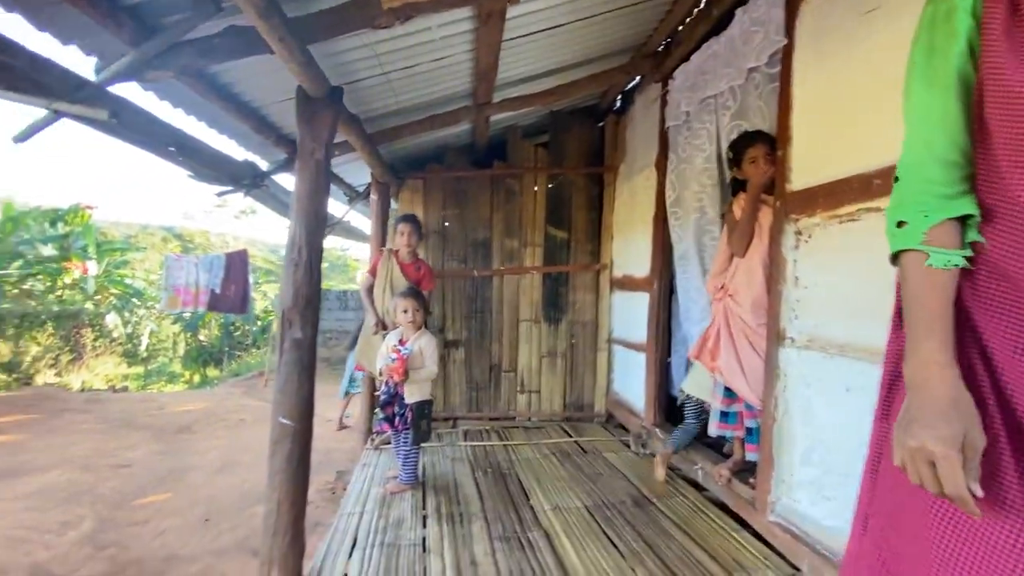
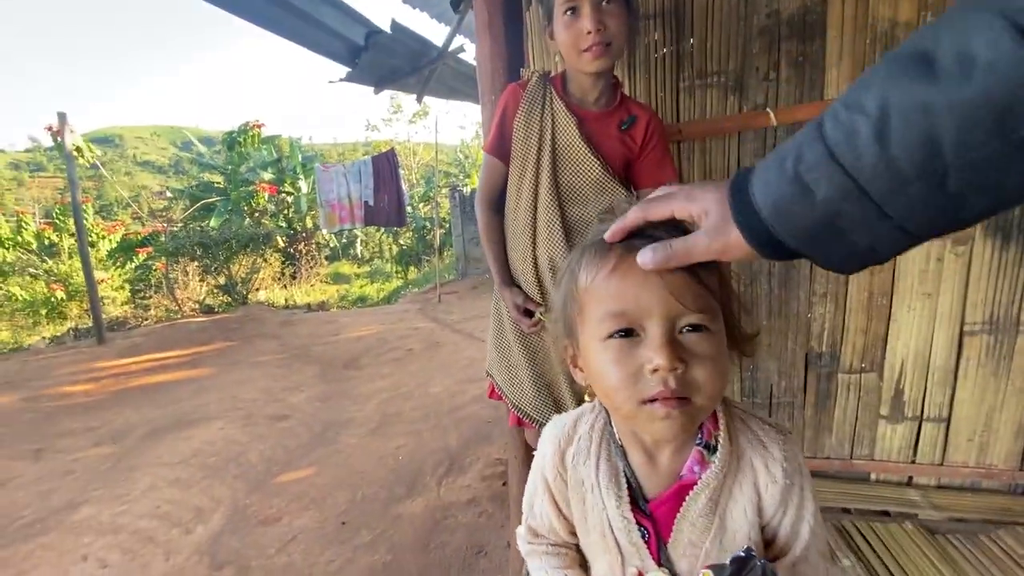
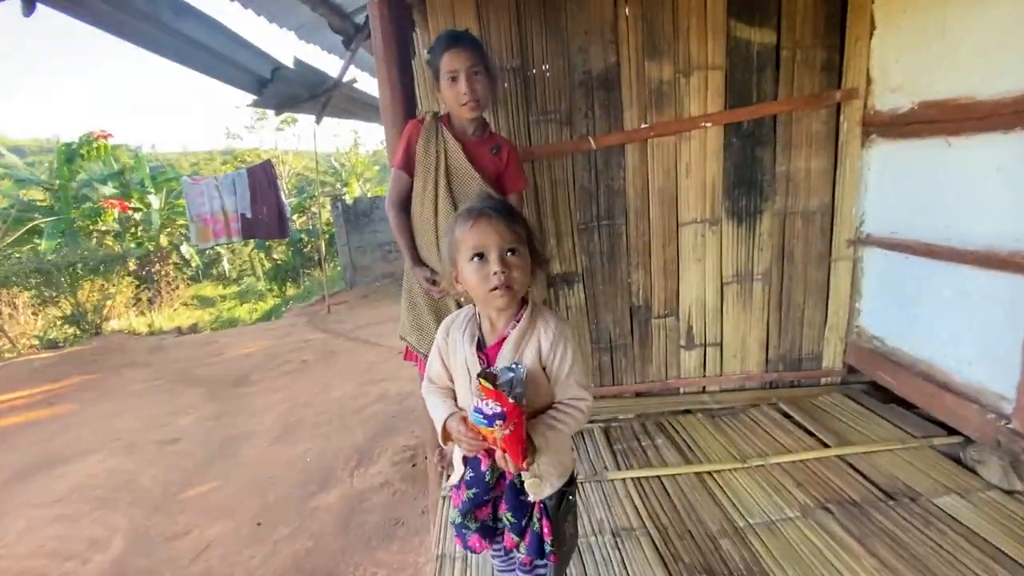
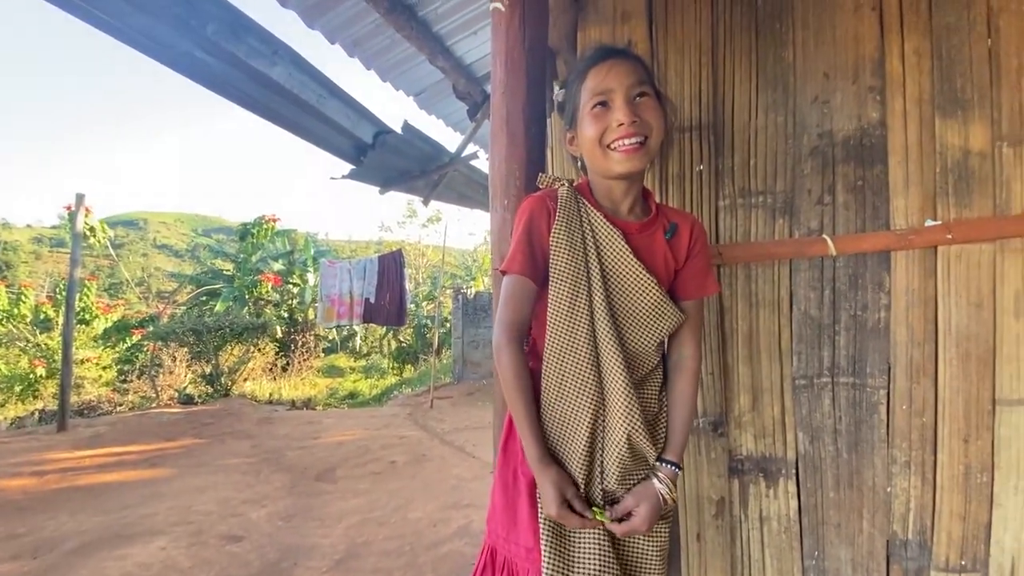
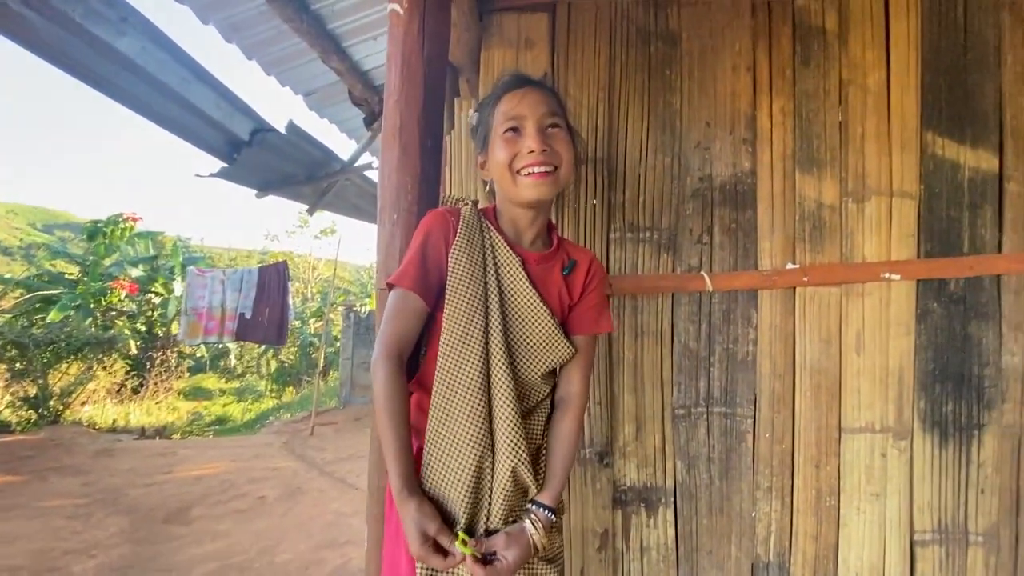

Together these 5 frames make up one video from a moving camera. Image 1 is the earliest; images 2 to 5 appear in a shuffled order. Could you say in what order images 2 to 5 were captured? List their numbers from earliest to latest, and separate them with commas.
3, 2, 4, 5
